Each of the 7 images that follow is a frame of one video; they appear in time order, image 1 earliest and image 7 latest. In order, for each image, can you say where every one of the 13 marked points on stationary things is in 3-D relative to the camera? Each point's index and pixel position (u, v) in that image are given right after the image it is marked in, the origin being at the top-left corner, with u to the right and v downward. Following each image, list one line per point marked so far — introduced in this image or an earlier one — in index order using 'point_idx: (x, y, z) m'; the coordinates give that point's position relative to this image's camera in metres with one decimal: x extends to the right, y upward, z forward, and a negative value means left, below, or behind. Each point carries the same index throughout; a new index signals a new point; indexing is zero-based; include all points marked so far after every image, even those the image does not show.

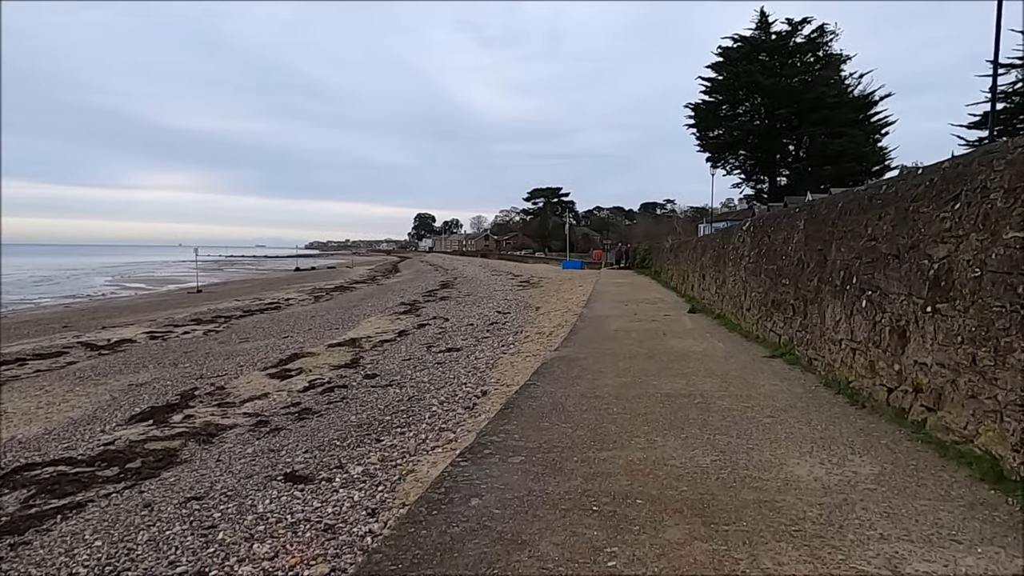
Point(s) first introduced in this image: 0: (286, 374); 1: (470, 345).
0: (-4.5, -1.7, +13.0) m
1: (-0.9, -1.3, +14.5) m
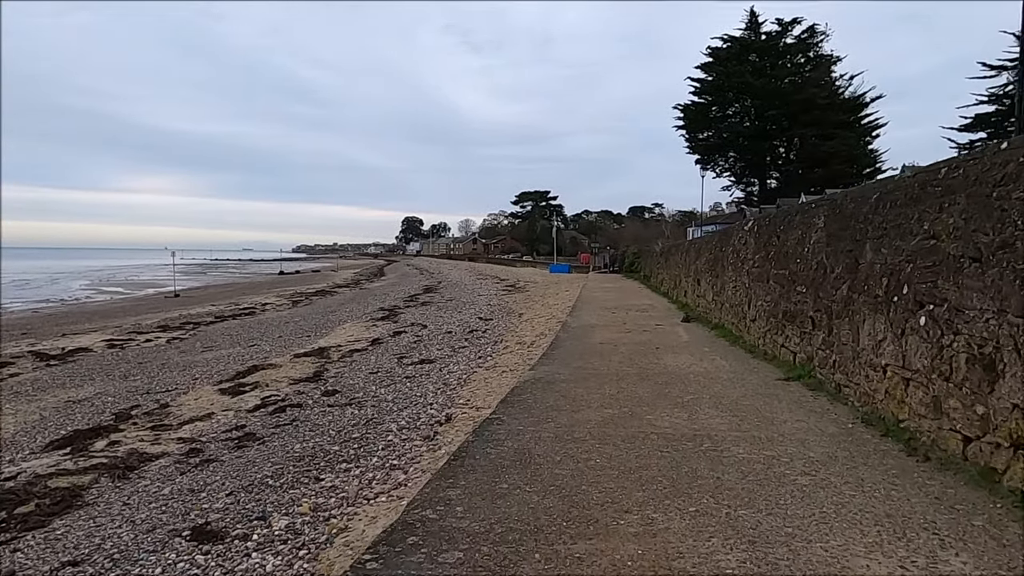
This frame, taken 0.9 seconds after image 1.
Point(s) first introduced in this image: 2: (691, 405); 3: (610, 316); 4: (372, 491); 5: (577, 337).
0: (-4.9, -1.8, +11.8) m
1: (-1.4, -1.4, +13.3) m
2: (+1.3, -0.9, +4.8) m
3: (+1.9, -0.5, +12.2) m
4: (-1.1, -1.6, +5.2) m
5: (+1.0, -0.7, +9.8) m
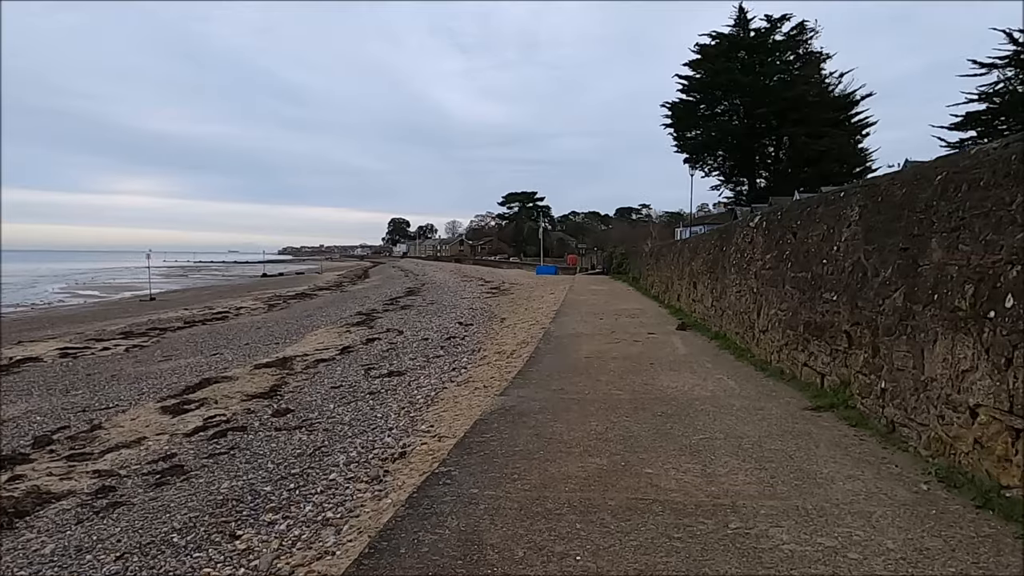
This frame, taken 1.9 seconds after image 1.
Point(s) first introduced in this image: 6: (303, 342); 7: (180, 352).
0: (-5.3, -1.9, +10.5) m
1: (-1.8, -1.5, +12.1) m
2: (+1.1, -0.9, +3.7) m
3: (+1.5, -0.6, +11.1) m
4: (-1.4, -1.7, +4.0) m
5: (+0.7, -0.8, +8.6) m
6: (-6.0, -1.6, +18.7) m
7: (-9.7, -1.9, +19.1) m
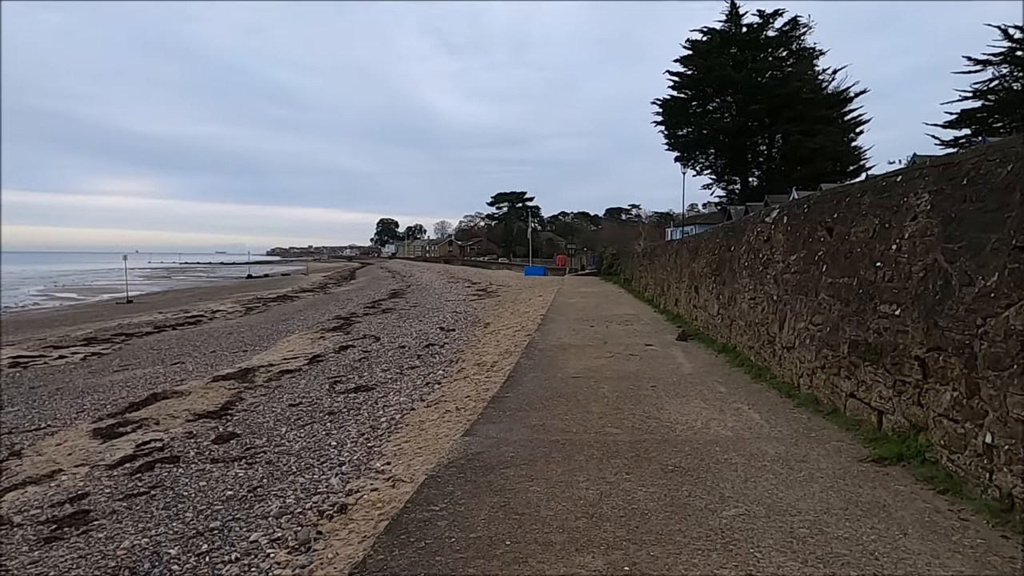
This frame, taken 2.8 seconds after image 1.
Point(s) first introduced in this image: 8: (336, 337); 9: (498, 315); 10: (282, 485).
0: (-5.6, -2.0, +9.3) m
1: (-2.1, -1.6, +10.9) m
2: (+0.9, -1.0, +2.5) m
3: (+1.2, -0.7, +9.9) m
4: (-1.6, -1.8, +2.8) m
5: (+0.4, -0.8, +7.5) m
6: (-6.4, -1.7, +17.5) m
7: (-10.1, -2.0, +17.8) m
8: (-5.1, -1.4, +19.1) m
9: (-0.4, -0.8, +19.7) m
10: (-2.1, -1.8, +5.9) m
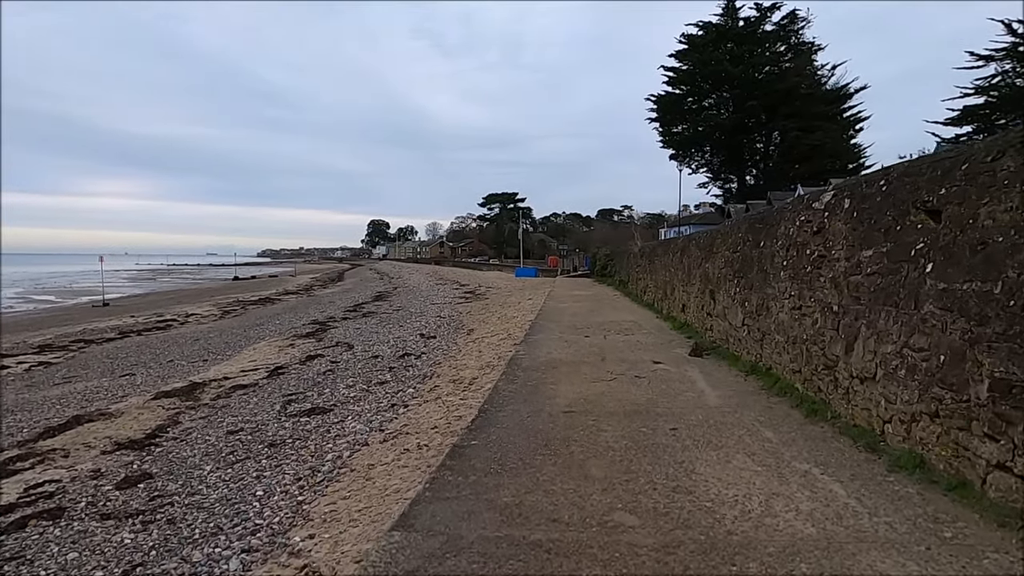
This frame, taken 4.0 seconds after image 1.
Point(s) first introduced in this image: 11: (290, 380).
0: (-5.8, -2.1, +7.7) m
1: (-2.3, -1.6, +9.4) m
2: (+0.7, -1.0, +1.0) m
3: (+0.9, -0.7, +8.4) m
4: (-1.7, -1.8, +1.3) m
5: (+0.2, -0.9, +5.9) m
6: (-6.8, -1.7, +15.9) m
7: (-10.5, -2.1, +16.1) m
8: (-5.5, -1.5, +17.5) m
9: (-0.8, -0.9, +18.2) m
10: (-2.3, -1.8, +4.4) m
11: (-4.1, -1.7, +12.1) m
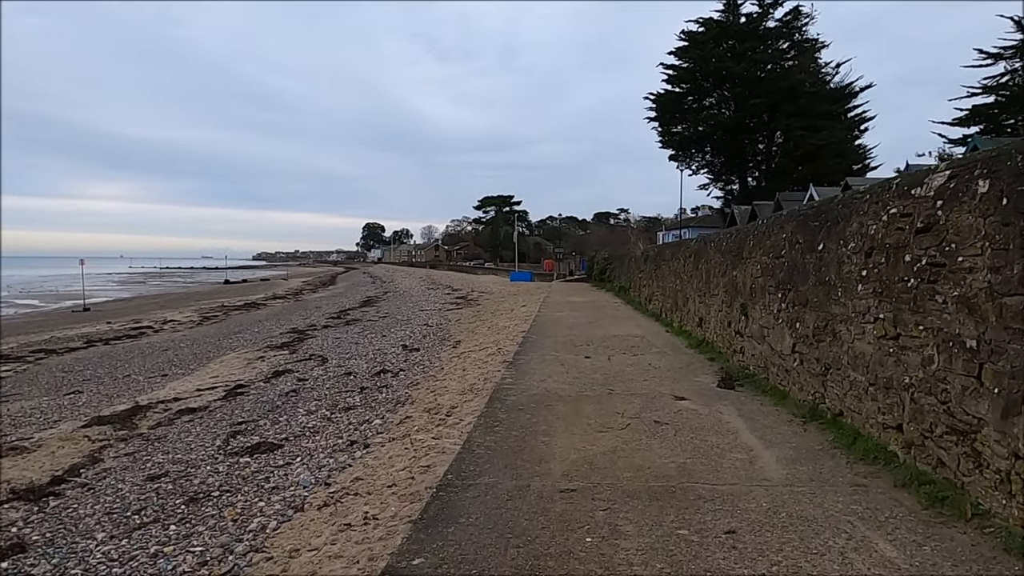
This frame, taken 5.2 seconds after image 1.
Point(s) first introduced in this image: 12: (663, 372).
0: (-6.0, -2.2, +6.1) m
1: (-2.5, -1.8, +7.8) m
2: (+0.6, -1.1, -0.5) m
3: (+0.8, -0.9, +6.9) m
4: (-1.8, -1.9, -0.2) m
5: (0.0, -1.0, +4.4) m
6: (-7.0, -1.9, +14.3) m
7: (-10.7, -2.2, +14.5) m
8: (-5.7, -1.7, +15.9) m
9: (-1.0, -1.1, +16.7) m
10: (-2.4, -1.9, +2.9) m
11: (-4.3, -1.8, +10.6) m
12: (+1.5, -0.8, +6.6) m
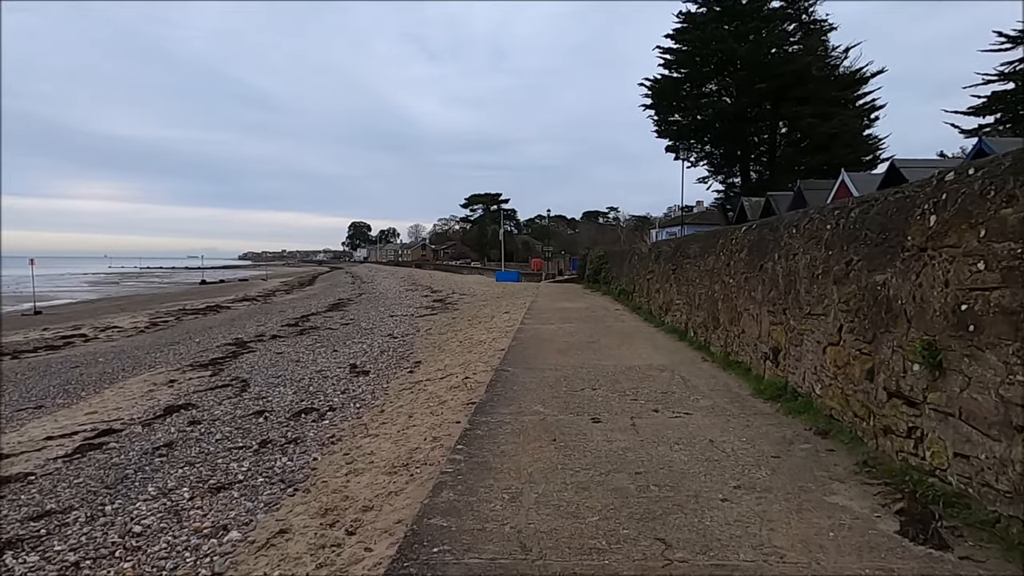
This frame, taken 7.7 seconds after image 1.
0: (-6.2, -2.3, +2.7) m
1: (-2.8, -1.9, +4.5) m
2: (+0.5, -1.2, -3.7) m
3: (+0.5, -1.0, +3.7) m
4: (-2.0, -2.0, -3.5) m
5: (-0.2, -1.1, +1.2) m
6: (-7.4, -2.0, +10.9) m
7: (-11.1, -2.4, +11.1) m
8: (-6.2, -1.8, +12.6) m
9: (-1.5, -1.2, +13.4) m
10: (-2.6, -2.1, -0.5) m
11: (-4.6, -1.9, +7.3) m
12: (+1.2, -1.0, +3.4) m
